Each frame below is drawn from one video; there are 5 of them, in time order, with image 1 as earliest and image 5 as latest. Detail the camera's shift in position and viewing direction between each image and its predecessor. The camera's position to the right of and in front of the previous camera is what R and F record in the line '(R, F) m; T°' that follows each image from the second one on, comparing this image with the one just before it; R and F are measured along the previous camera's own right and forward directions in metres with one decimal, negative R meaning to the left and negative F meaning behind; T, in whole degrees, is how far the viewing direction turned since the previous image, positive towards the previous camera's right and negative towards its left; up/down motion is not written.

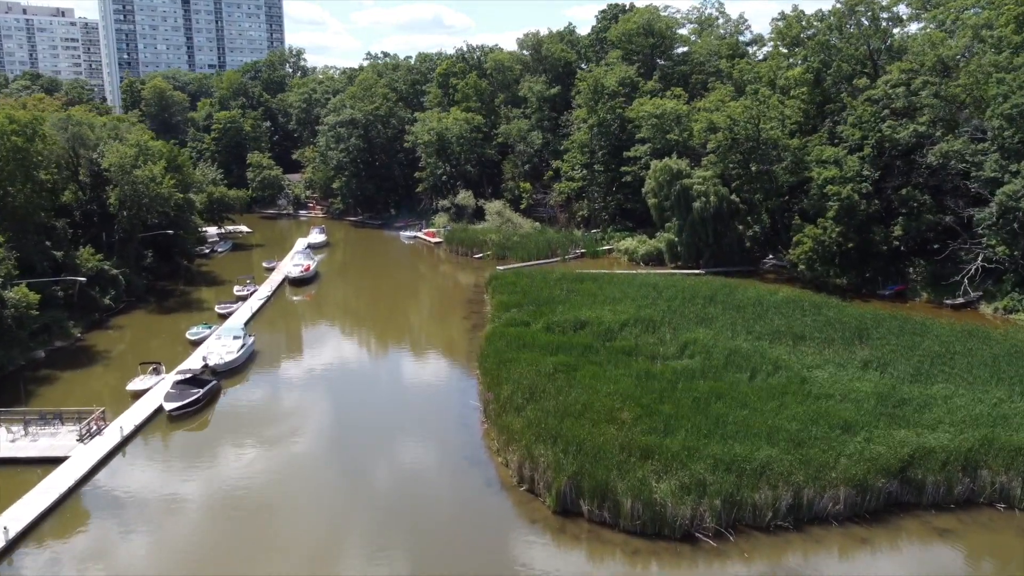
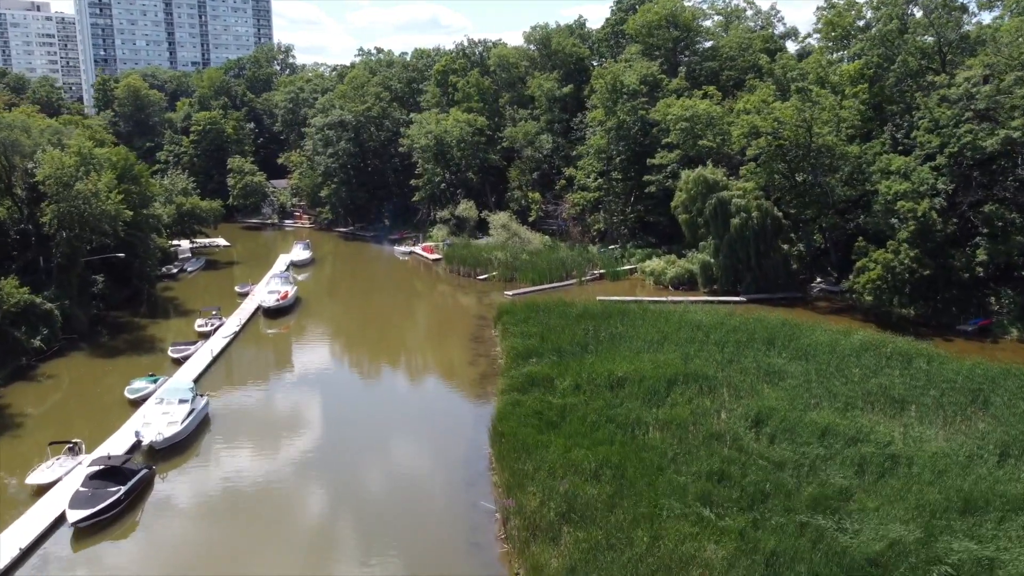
(-0.5, +5.0) m; 0°
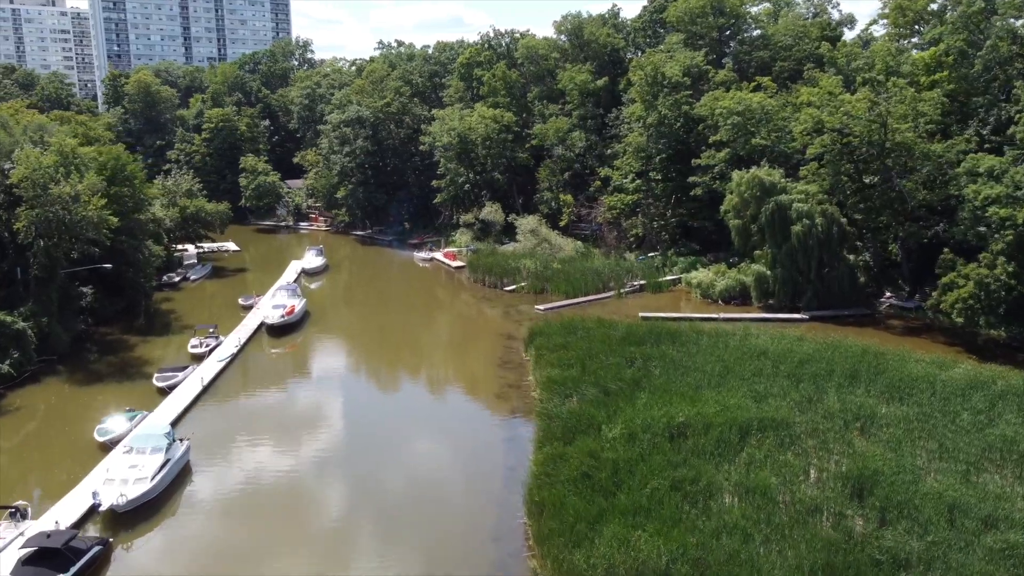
(-0.3, +3.3) m; -2°
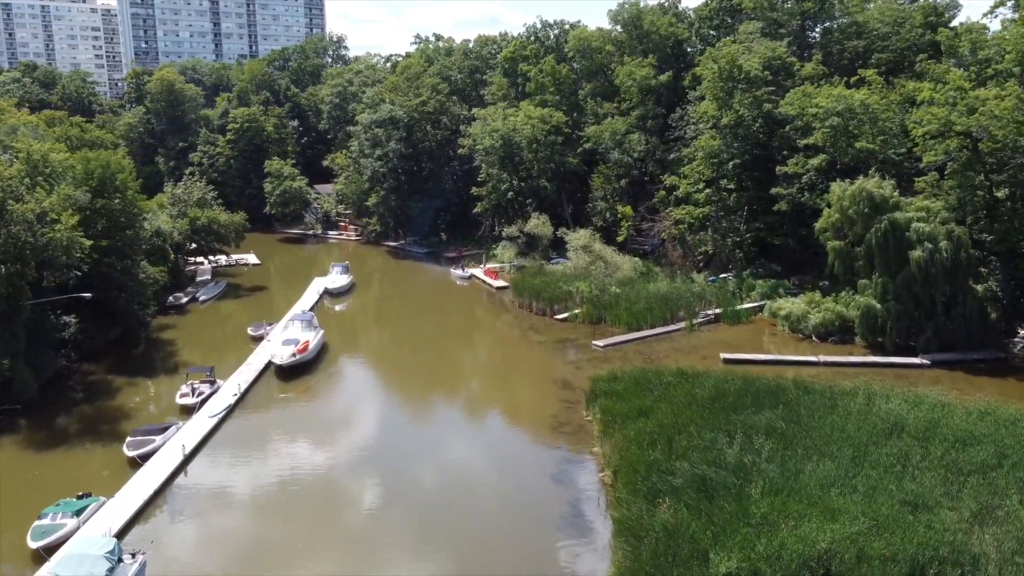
(-0.5, +4.6) m; -3°
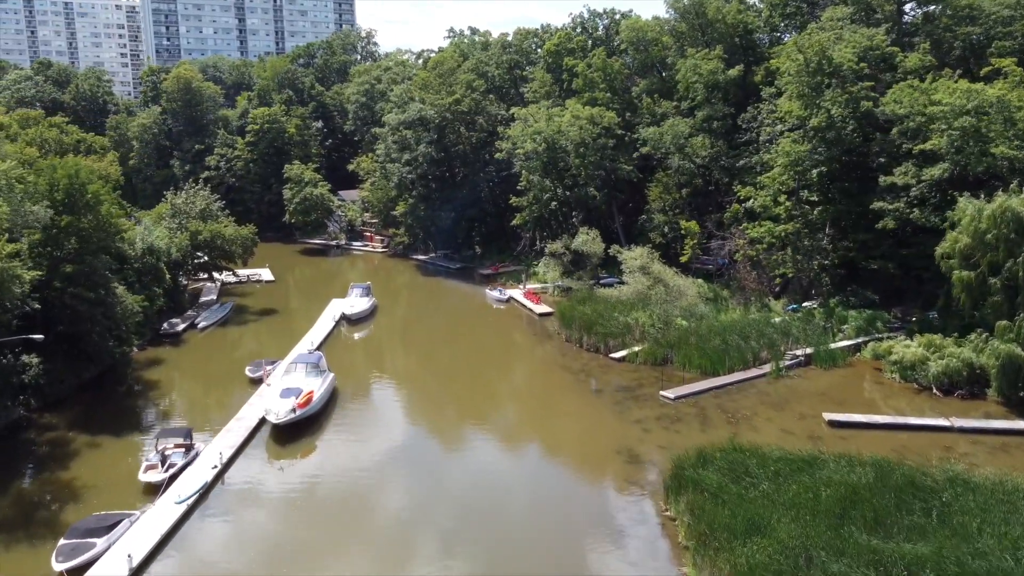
(-0.4, +4.5) m; -2°
